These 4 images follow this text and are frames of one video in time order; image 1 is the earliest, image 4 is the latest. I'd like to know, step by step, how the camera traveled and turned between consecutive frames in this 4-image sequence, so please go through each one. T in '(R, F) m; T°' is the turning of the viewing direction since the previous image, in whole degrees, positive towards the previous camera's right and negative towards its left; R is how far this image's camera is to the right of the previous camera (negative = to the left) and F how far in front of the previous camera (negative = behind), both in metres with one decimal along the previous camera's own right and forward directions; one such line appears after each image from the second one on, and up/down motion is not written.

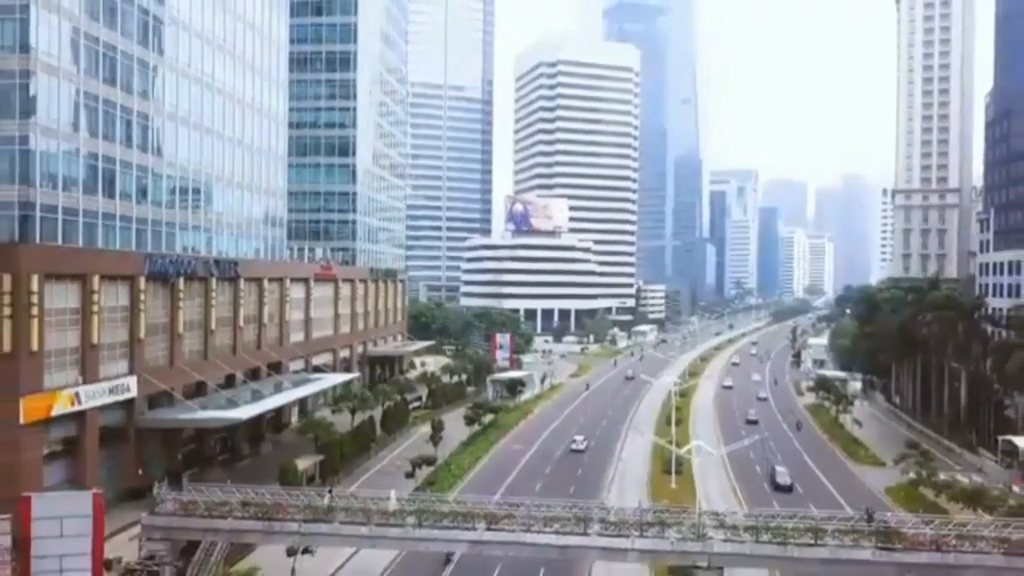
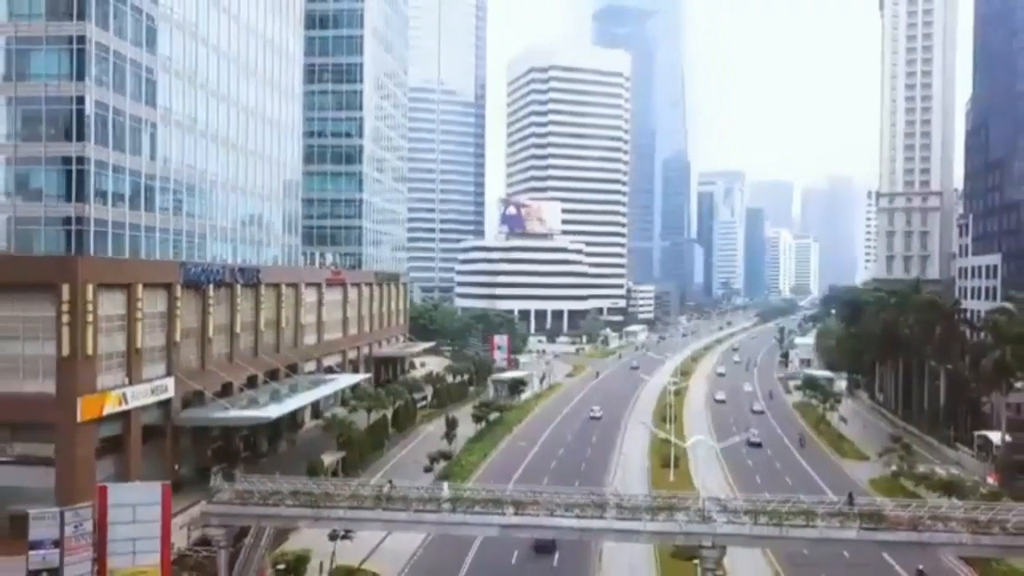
(-0.7, -1.8) m; +1°
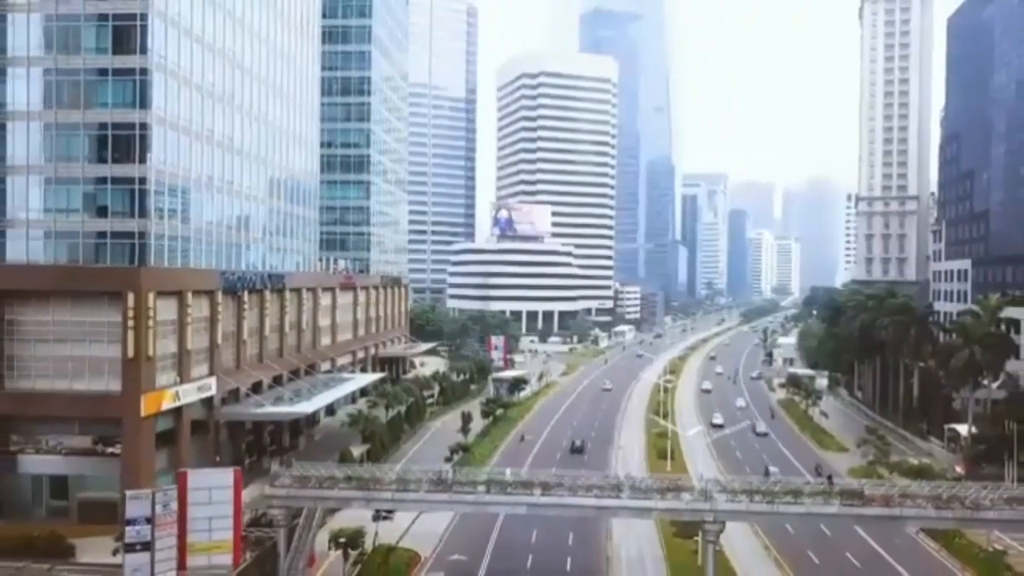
(-0.9, -2.5) m; +1°
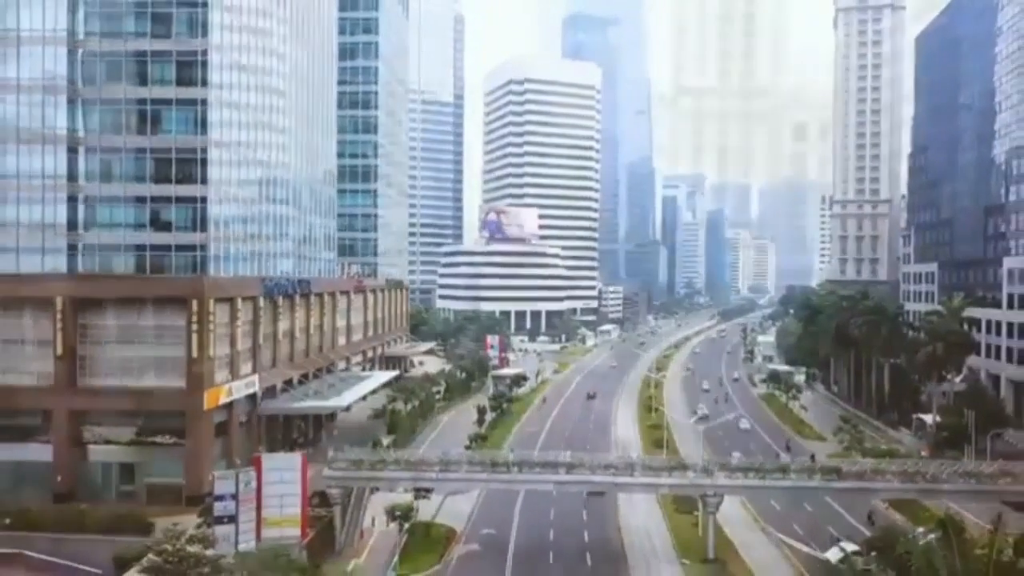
(-1.2, -3.1) m; +1°
